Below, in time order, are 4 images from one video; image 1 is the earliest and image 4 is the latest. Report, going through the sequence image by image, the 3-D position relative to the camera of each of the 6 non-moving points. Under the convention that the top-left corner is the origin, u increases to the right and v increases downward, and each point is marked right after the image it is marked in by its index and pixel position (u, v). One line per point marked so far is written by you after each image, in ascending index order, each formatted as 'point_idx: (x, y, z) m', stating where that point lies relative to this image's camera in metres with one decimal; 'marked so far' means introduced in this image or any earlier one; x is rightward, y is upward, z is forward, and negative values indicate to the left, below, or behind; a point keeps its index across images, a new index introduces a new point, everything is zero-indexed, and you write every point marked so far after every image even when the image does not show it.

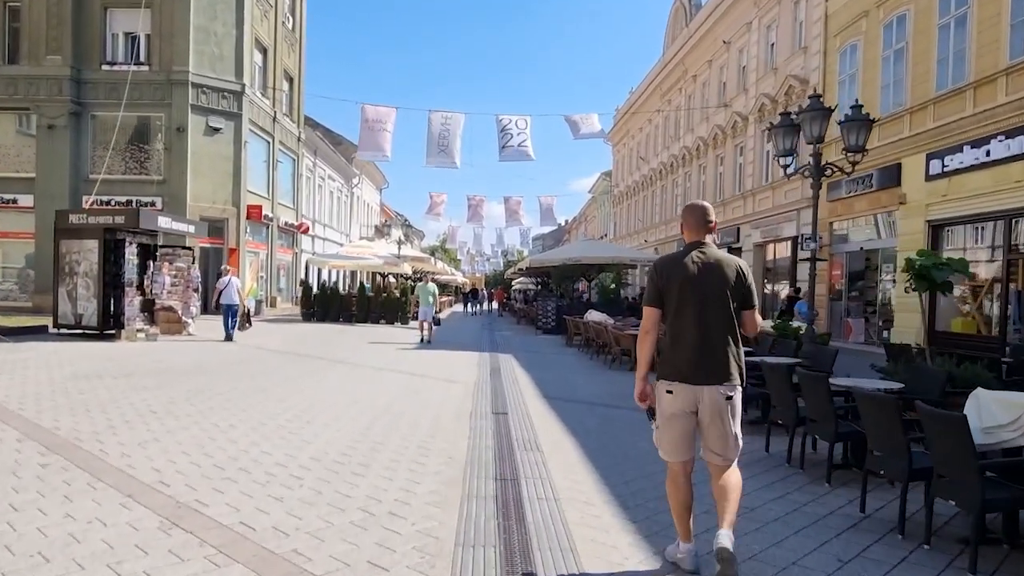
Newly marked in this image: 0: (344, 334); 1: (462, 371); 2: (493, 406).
0: (-4.3, -1.2, +18.8) m
1: (-0.8, -1.3, +11.5) m
2: (-0.2, -1.4, +8.4) m
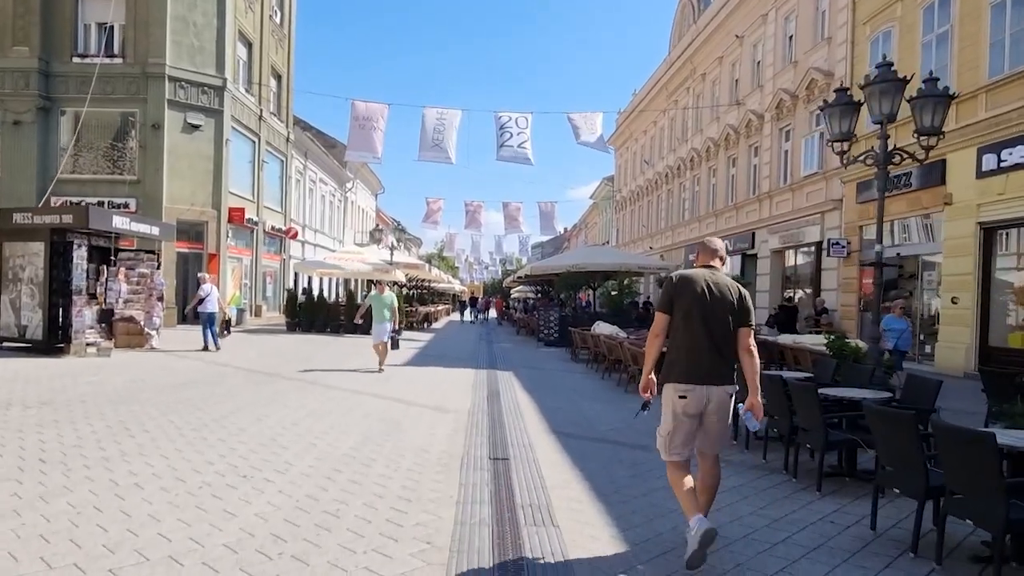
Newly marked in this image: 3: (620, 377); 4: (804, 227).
0: (-4.3, -1.4, +17.1) m
1: (-0.8, -1.5, +9.9) m
2: (-0.2, -1.5, +6.8) m
3: (+1.9, -1.5, +12.6) m
4: (+7.9, +1.7, +19.9) m
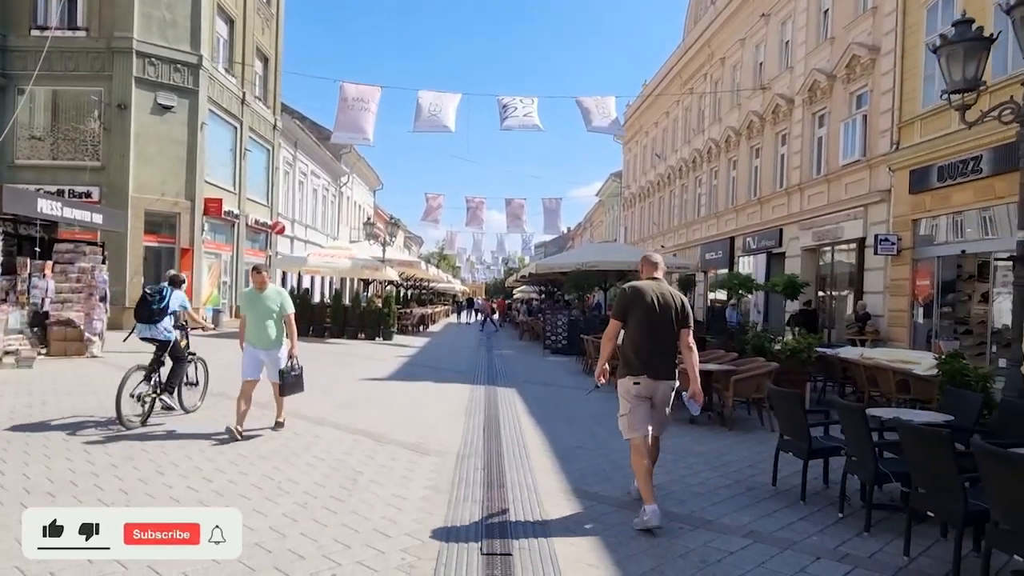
0: (-4.2, -1.4, +15.0) m
1: (-0.7, -1.5, +7.8) m
2: (-0.2, -1.5, +4.7) m
3: (+1.9, -1.5, +10.5) m
4: (+8.0, +1.6, +17.8) m
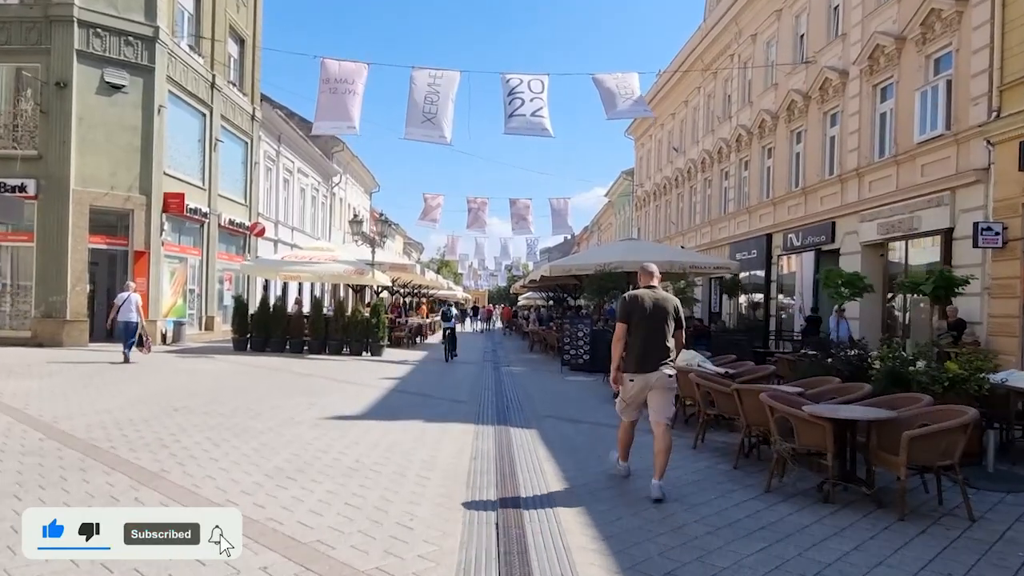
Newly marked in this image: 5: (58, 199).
0: (-4.0, -1.5, +12.1) m
1: (-0.5, -1.5, +4.8) m
2: (0.0, -1.5, +1.7) m
3: (+2.1, -1.5, +7.5) m
4: (+8.2, +1.6, +14.8) m
5: (-10.4, +2.0, +16.8) m
